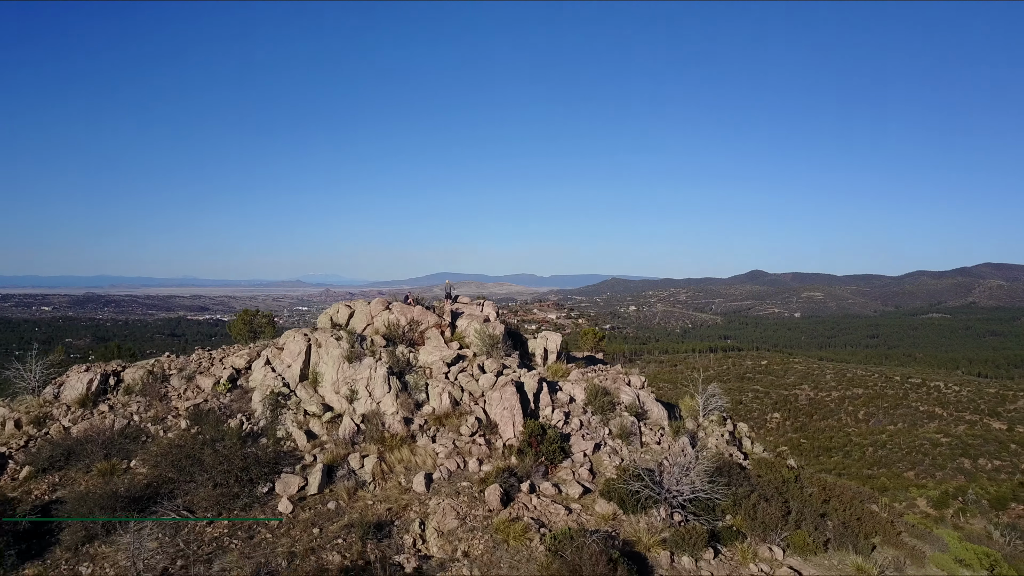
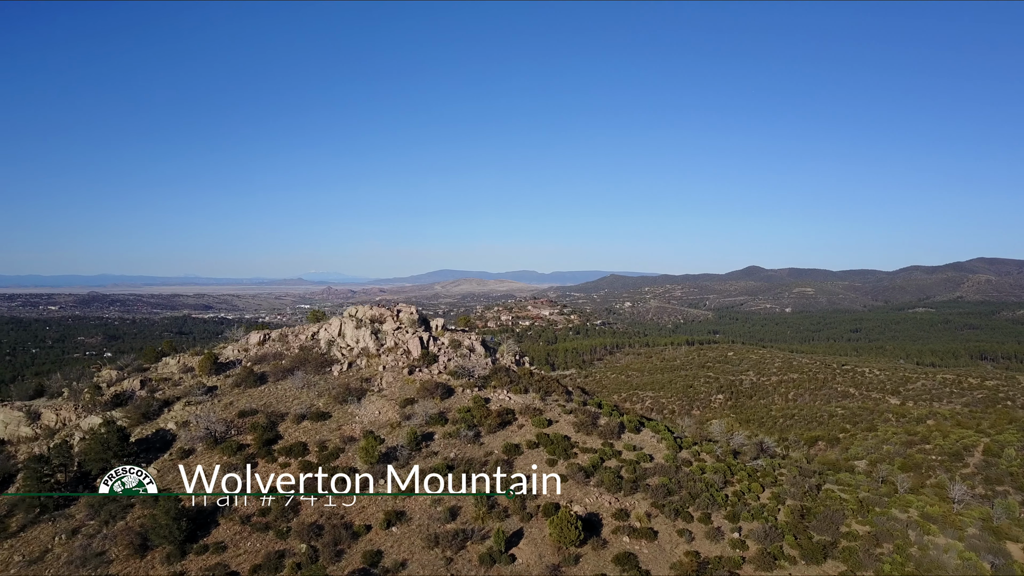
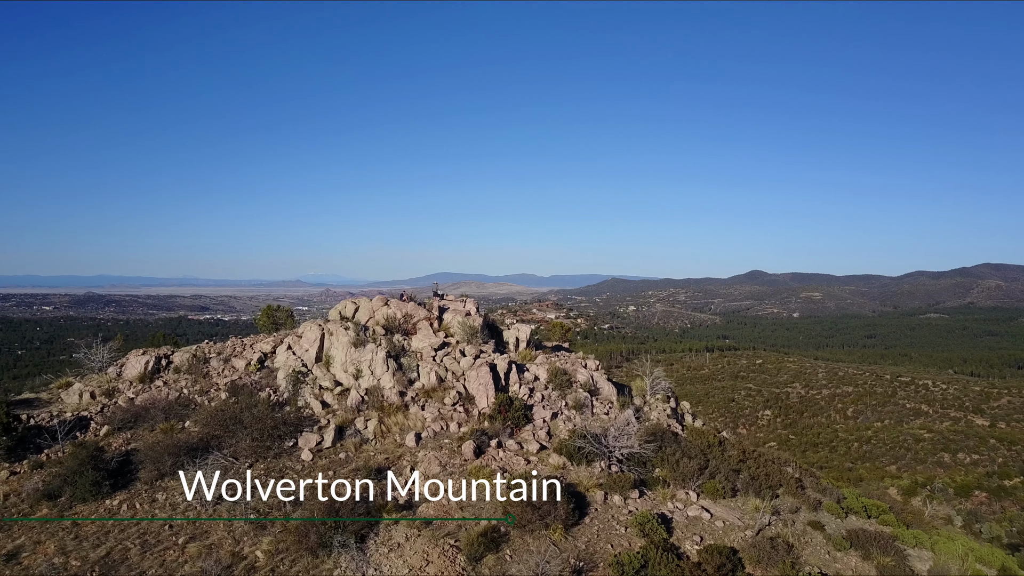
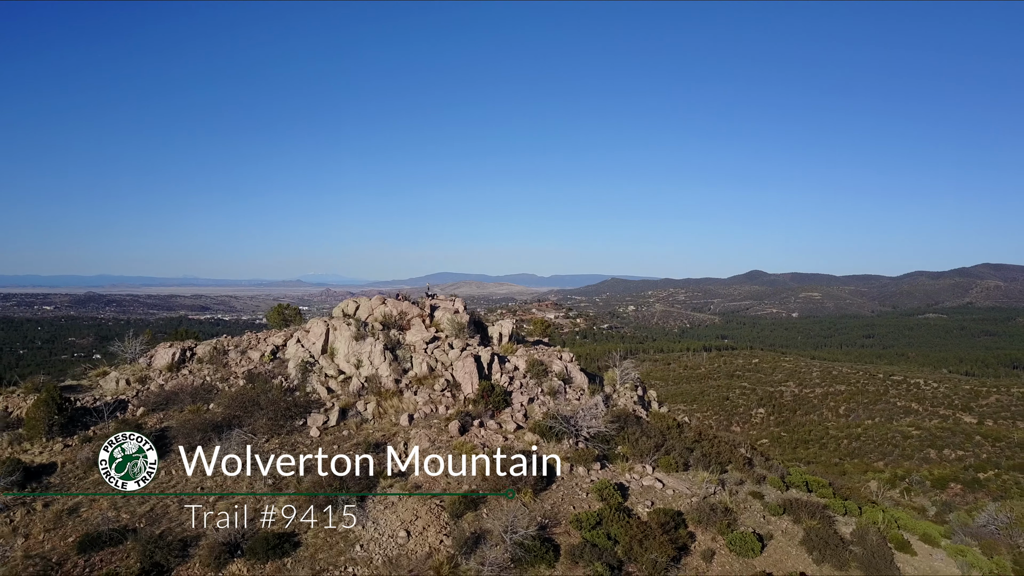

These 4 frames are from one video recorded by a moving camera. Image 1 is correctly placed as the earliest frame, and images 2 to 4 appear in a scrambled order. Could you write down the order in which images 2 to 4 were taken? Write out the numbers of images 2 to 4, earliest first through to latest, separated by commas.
3, 4, 2
